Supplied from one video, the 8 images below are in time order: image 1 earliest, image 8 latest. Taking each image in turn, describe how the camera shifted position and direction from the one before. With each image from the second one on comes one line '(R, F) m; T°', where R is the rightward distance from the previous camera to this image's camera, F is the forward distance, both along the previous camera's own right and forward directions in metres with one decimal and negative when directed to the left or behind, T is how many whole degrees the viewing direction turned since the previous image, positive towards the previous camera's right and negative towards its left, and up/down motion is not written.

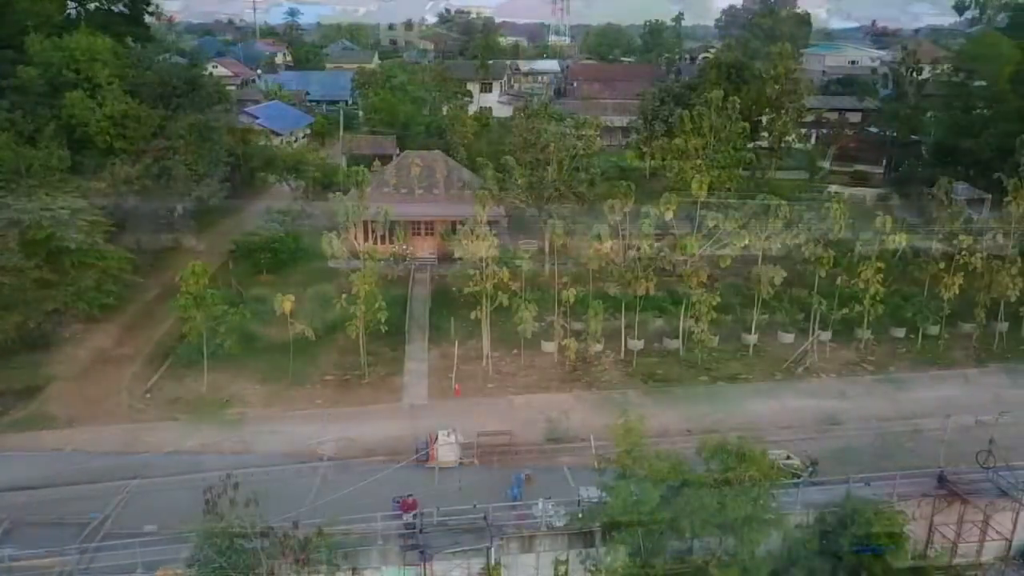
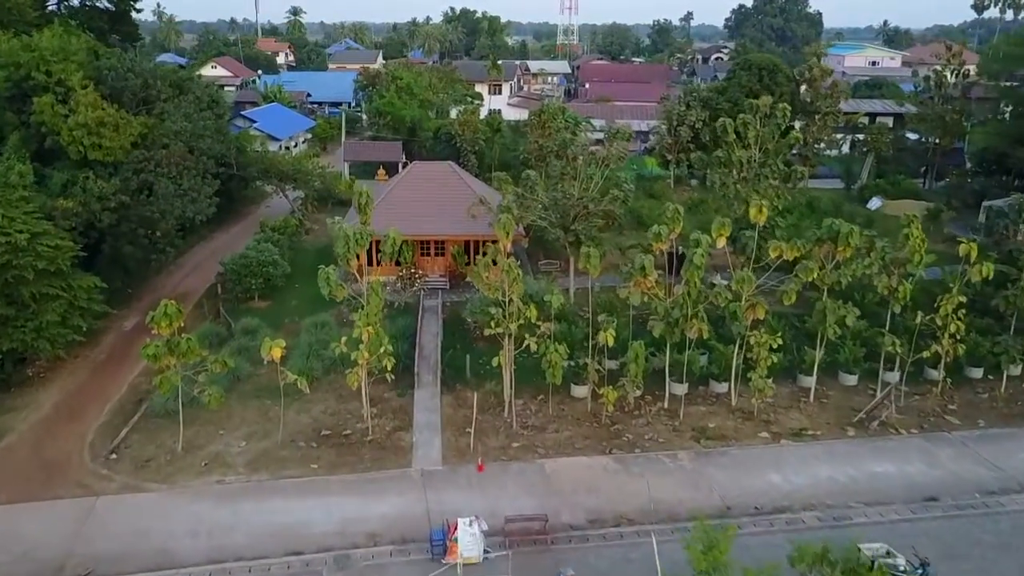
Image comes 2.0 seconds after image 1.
(-0.5, +2.3) m; 0°
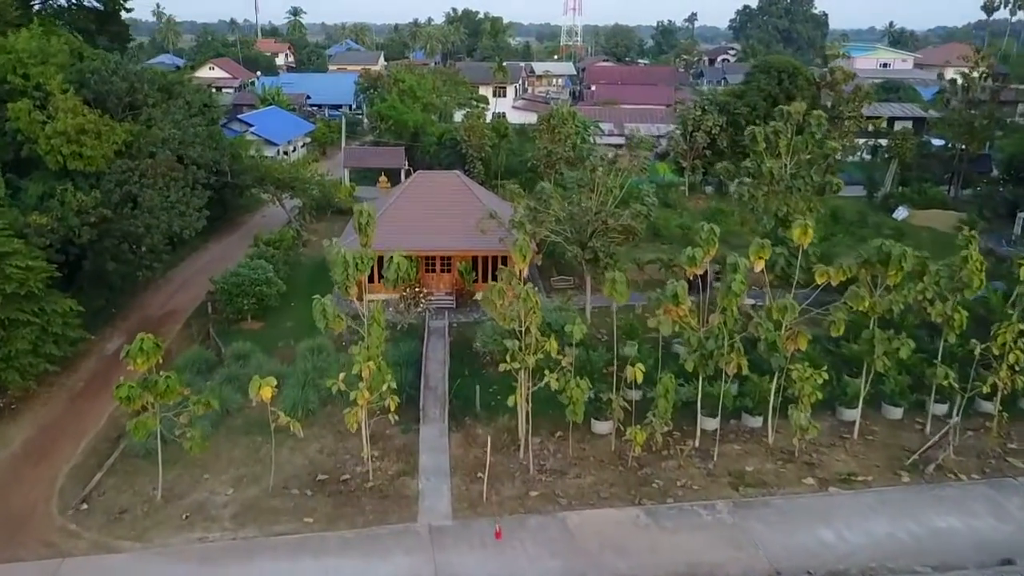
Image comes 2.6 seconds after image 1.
(-0.3, +1.4) m; 0°
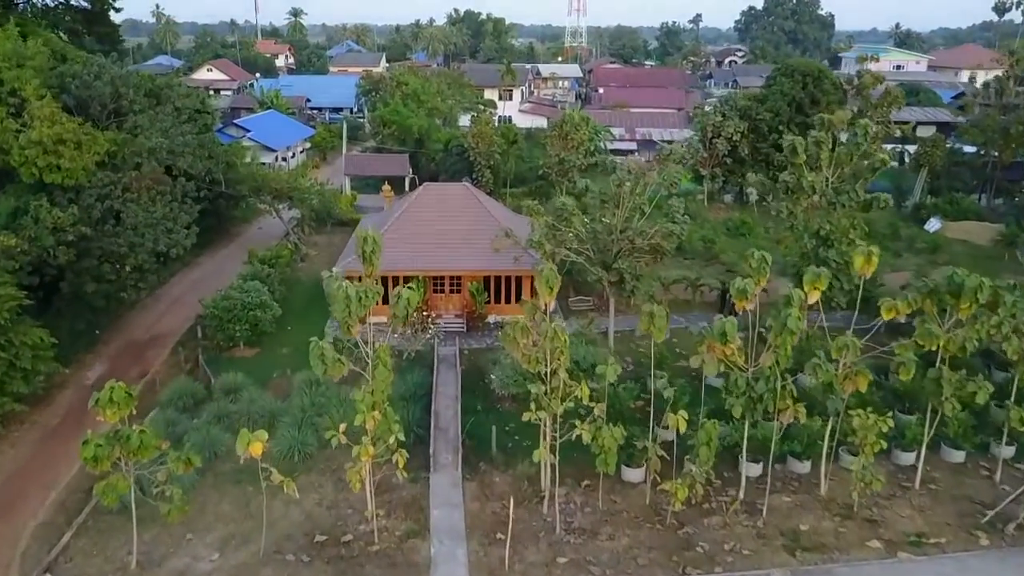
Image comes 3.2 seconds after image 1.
(-0.4, +1.5) m; 0°
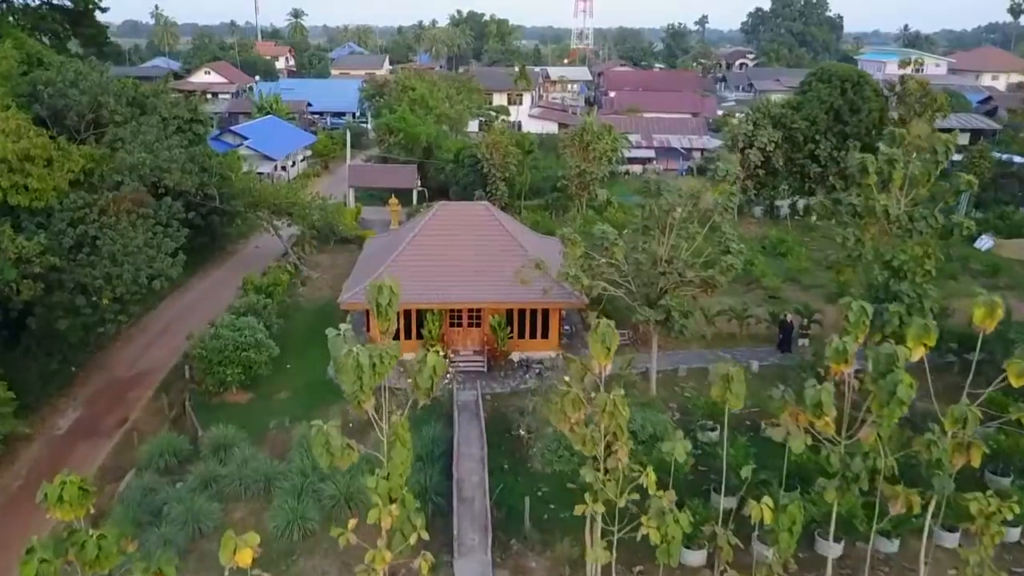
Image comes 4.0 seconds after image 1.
(-0.6, +2.0) m; 0°
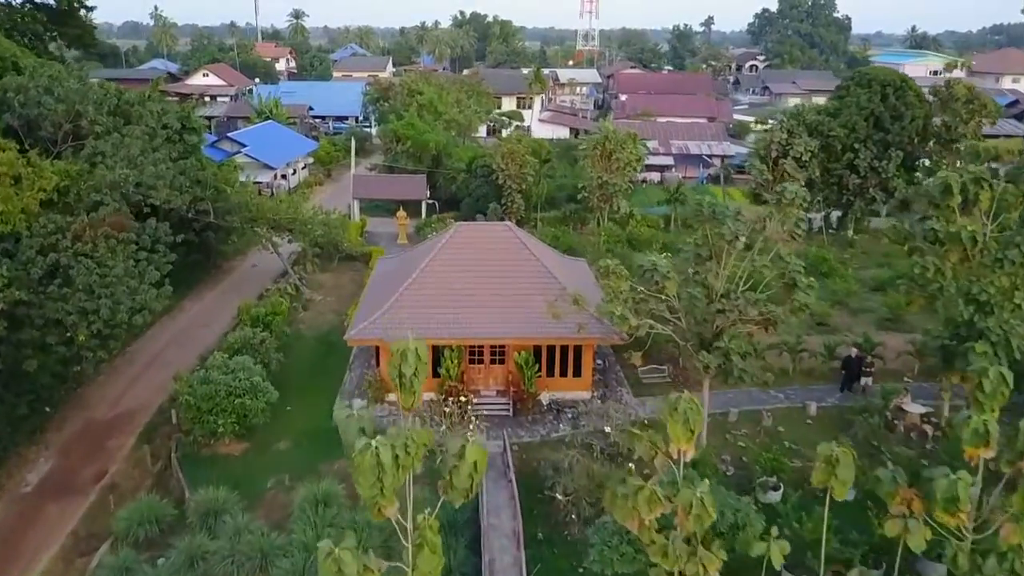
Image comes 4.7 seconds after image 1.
(-0.5, +1.8) m; 0°
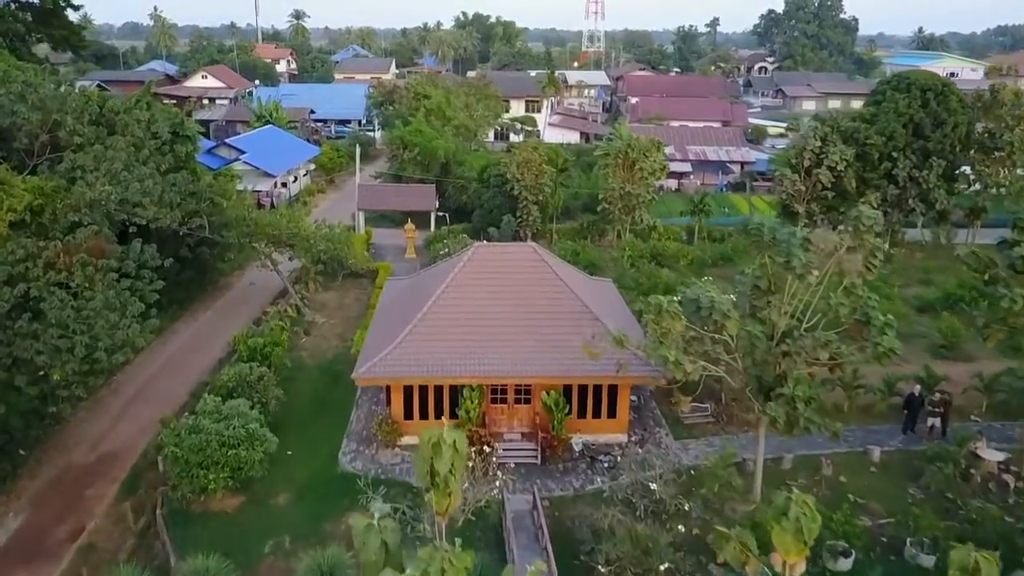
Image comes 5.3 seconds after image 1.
(-0.5, +1.5) m; 0°
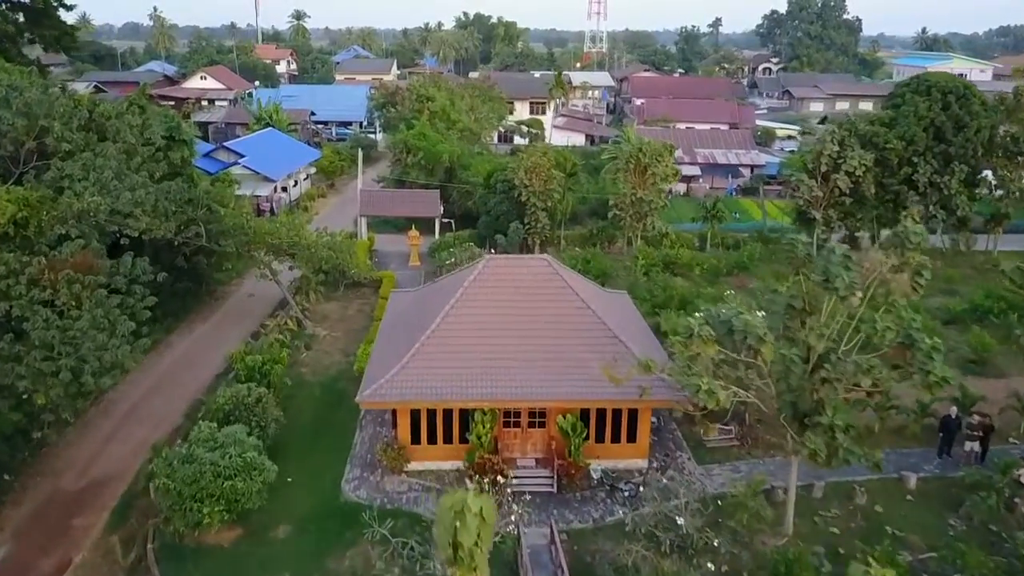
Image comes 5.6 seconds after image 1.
(-0.2, +0.7) m; 0°
